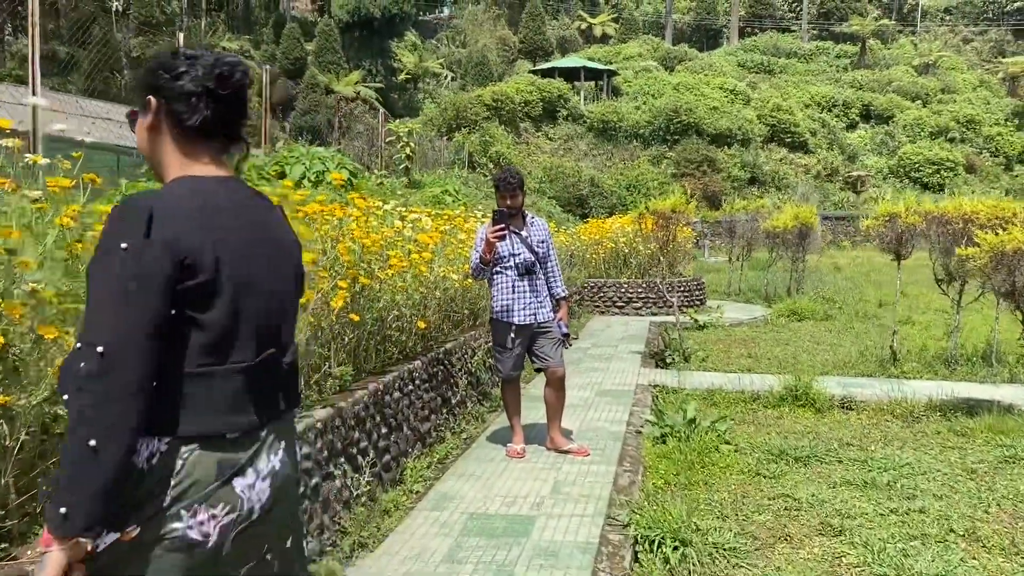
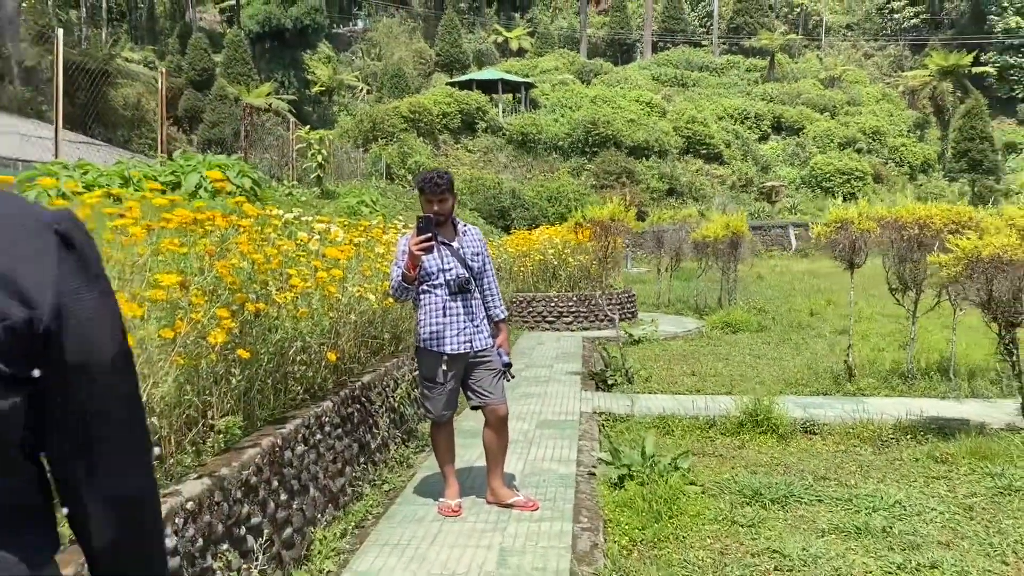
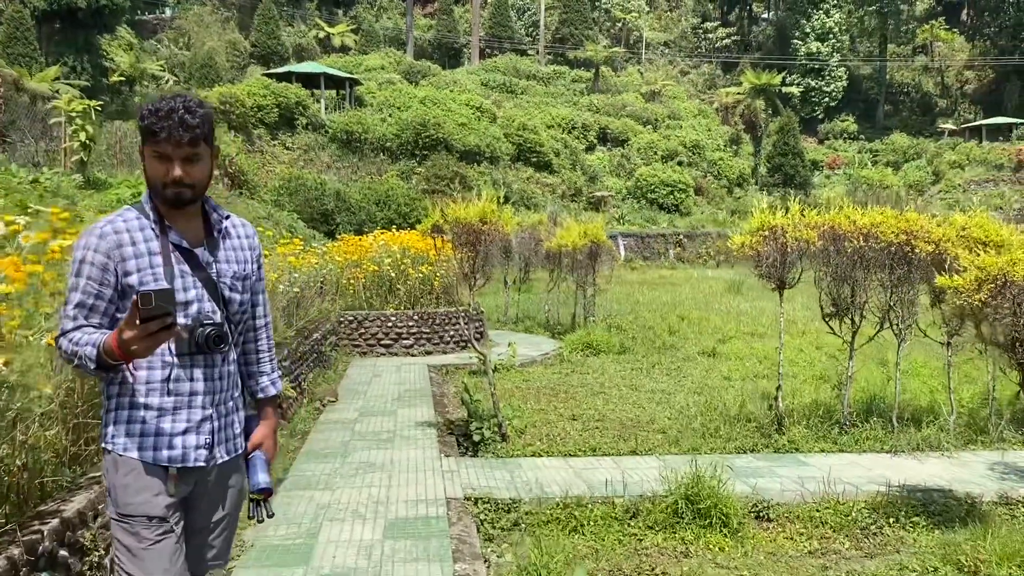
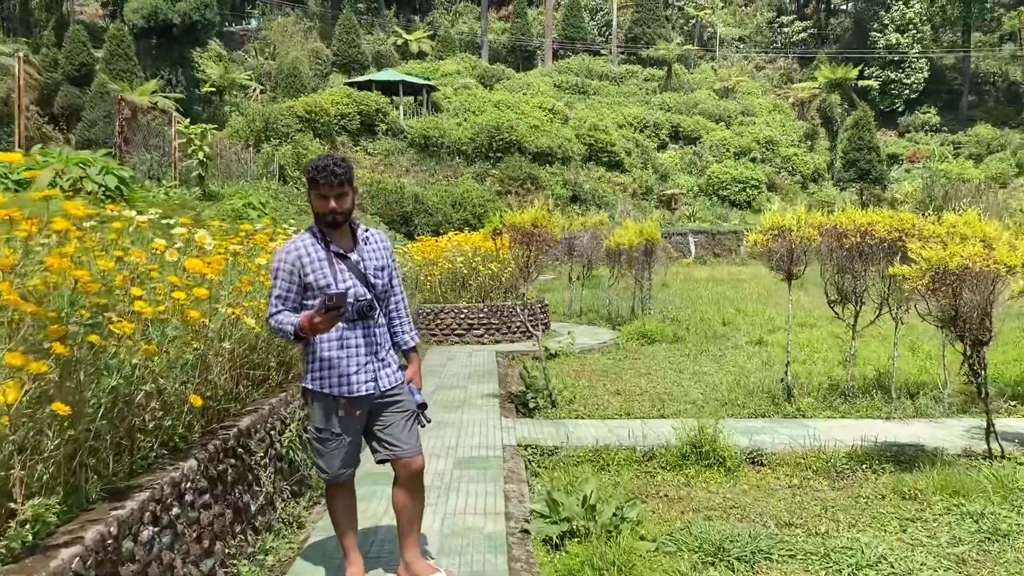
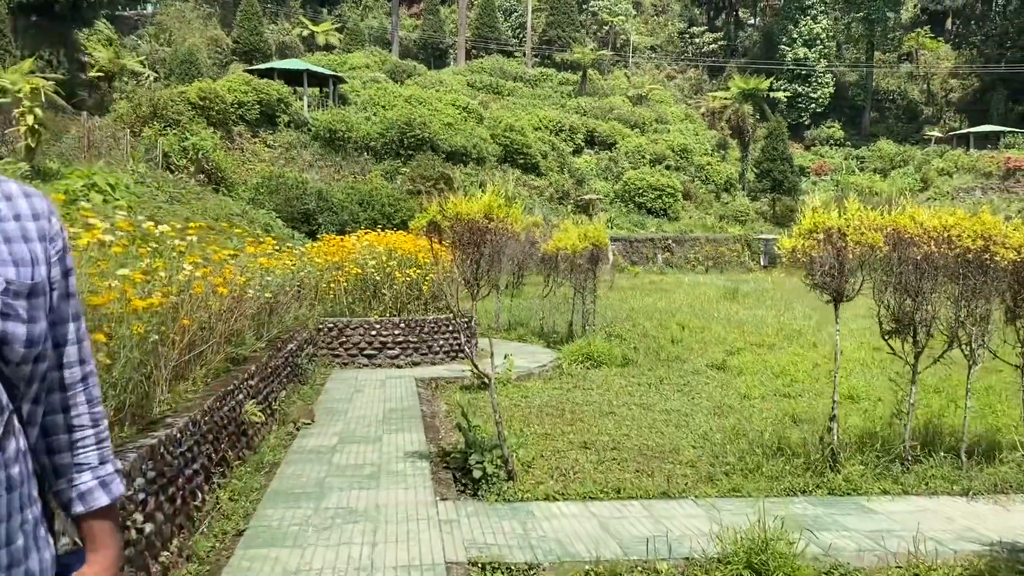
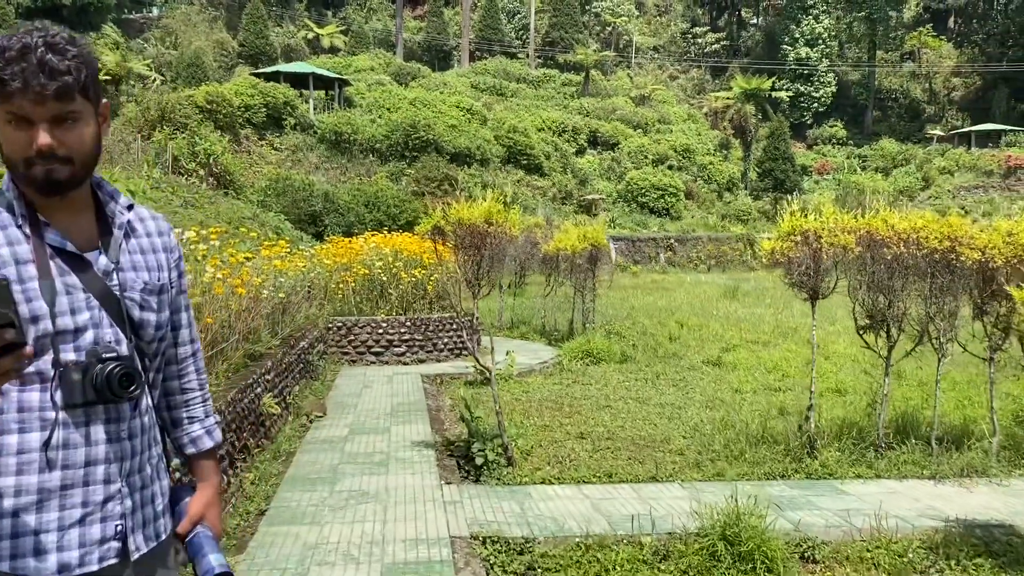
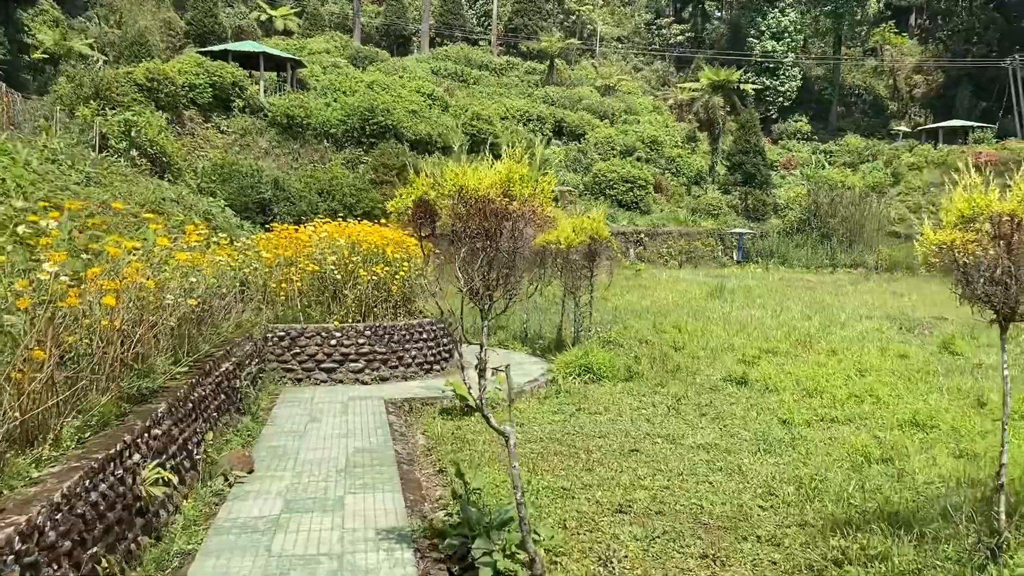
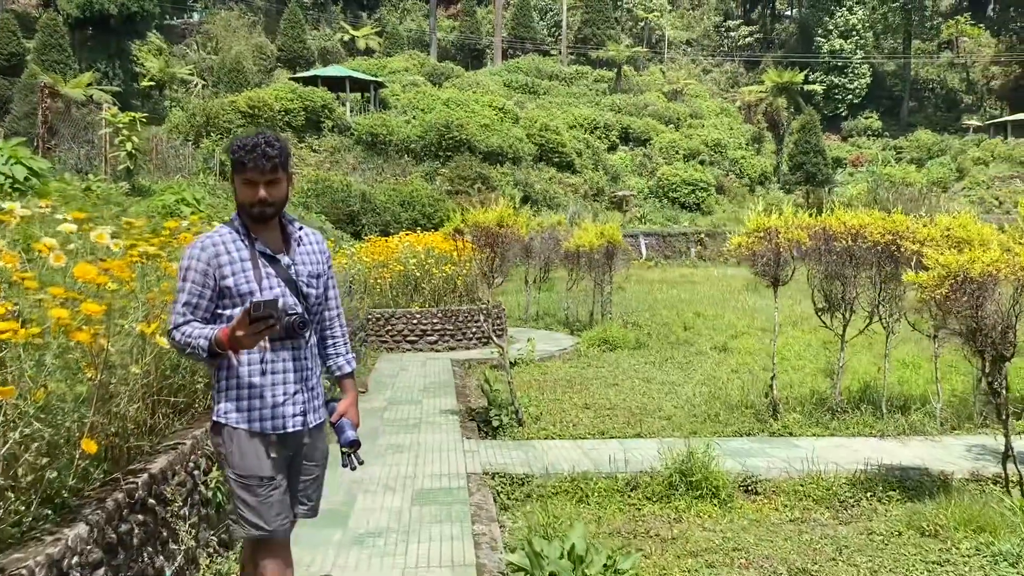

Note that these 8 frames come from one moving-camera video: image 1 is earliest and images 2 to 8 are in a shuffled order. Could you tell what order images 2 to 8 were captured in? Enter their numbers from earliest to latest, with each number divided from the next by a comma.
2, 4, 8, 3, 6, 5, 7
